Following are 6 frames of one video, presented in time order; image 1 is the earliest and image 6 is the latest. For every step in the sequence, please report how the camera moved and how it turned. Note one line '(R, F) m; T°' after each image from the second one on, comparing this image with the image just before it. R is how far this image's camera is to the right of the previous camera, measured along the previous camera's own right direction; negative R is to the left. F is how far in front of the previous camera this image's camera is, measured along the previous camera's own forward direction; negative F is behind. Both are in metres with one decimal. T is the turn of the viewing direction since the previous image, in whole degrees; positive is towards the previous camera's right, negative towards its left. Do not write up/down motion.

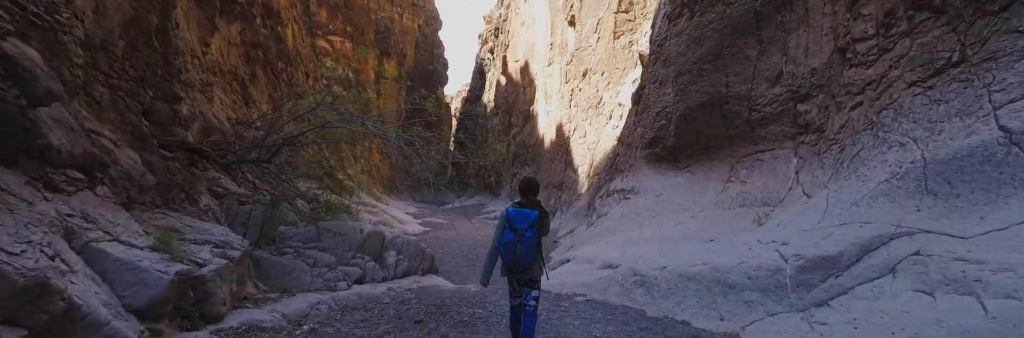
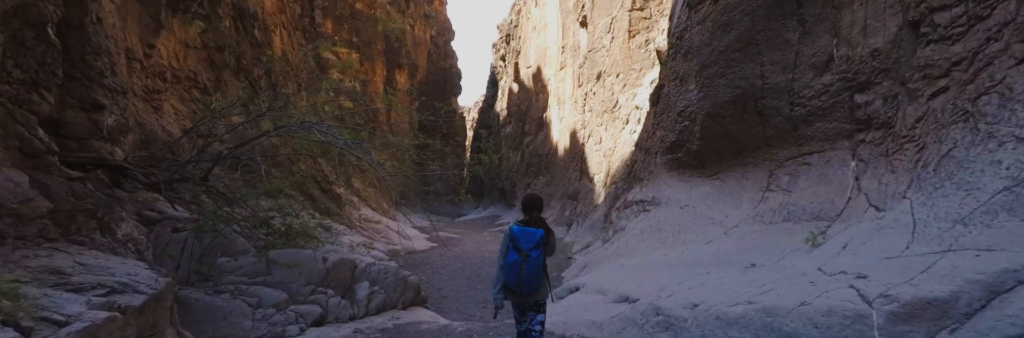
(+0.3, +0.8) m; -3°
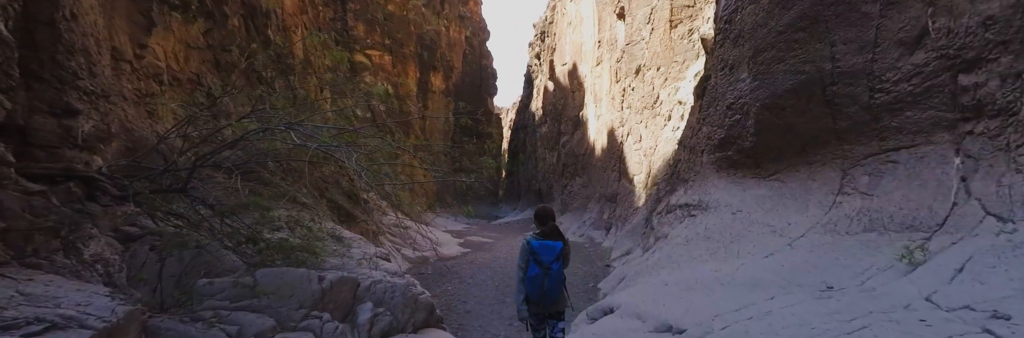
(+0.2, +0.6) m; -6°
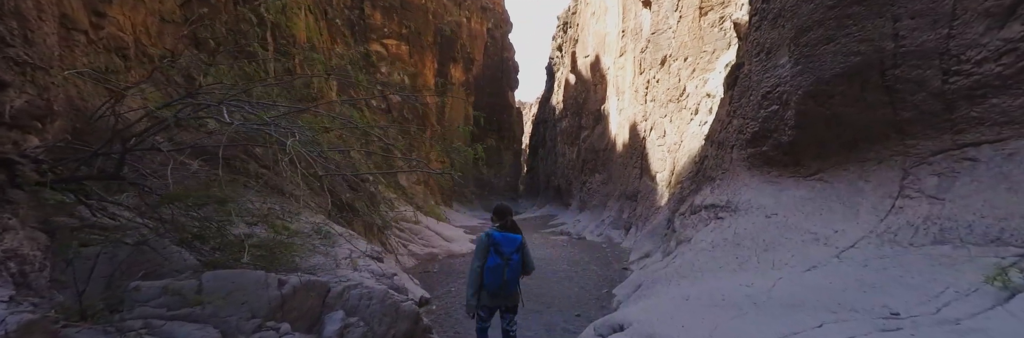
(+0.2, +0.6) m; -3°
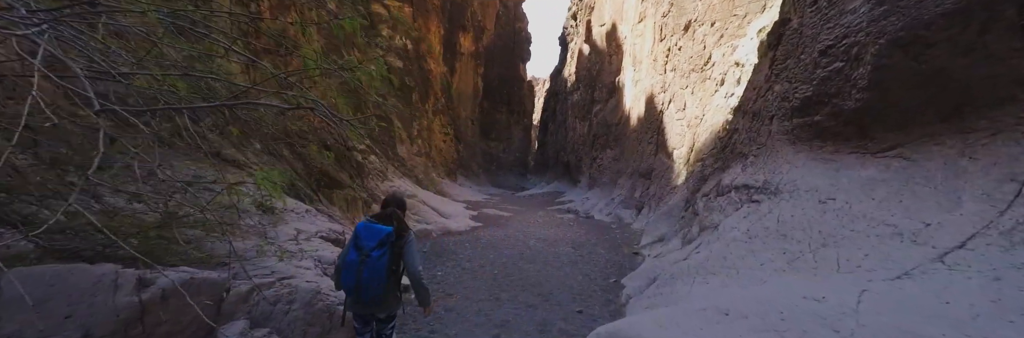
(+0.2, +1.1) m; -1°
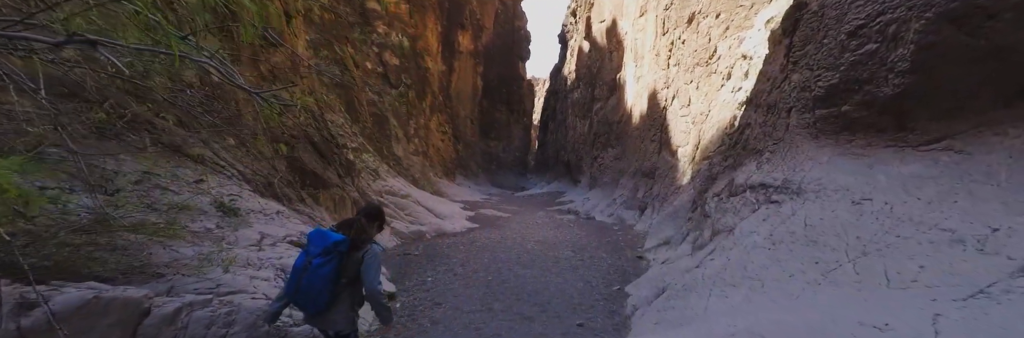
(+0.1, +0.5) m; 0°
